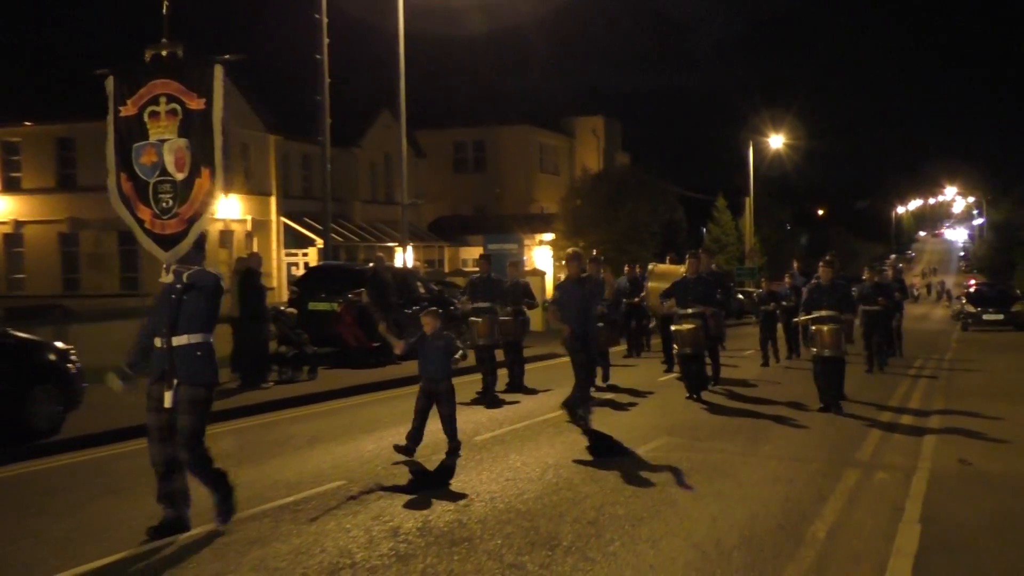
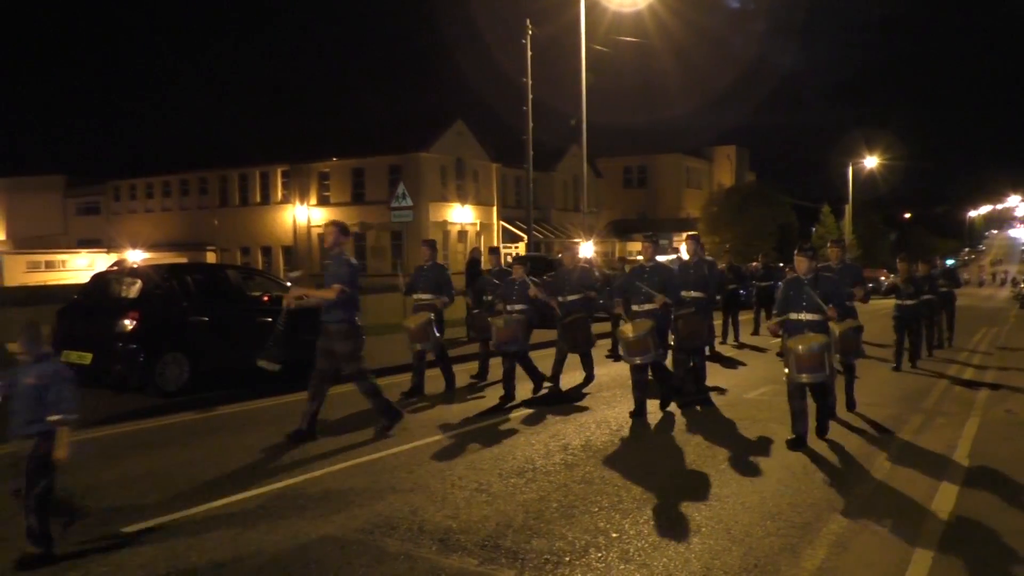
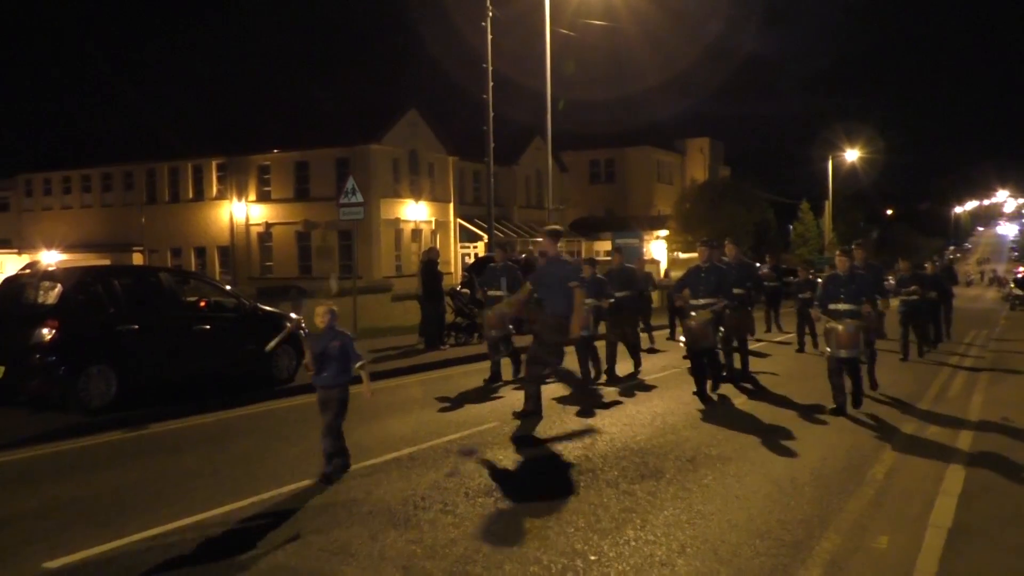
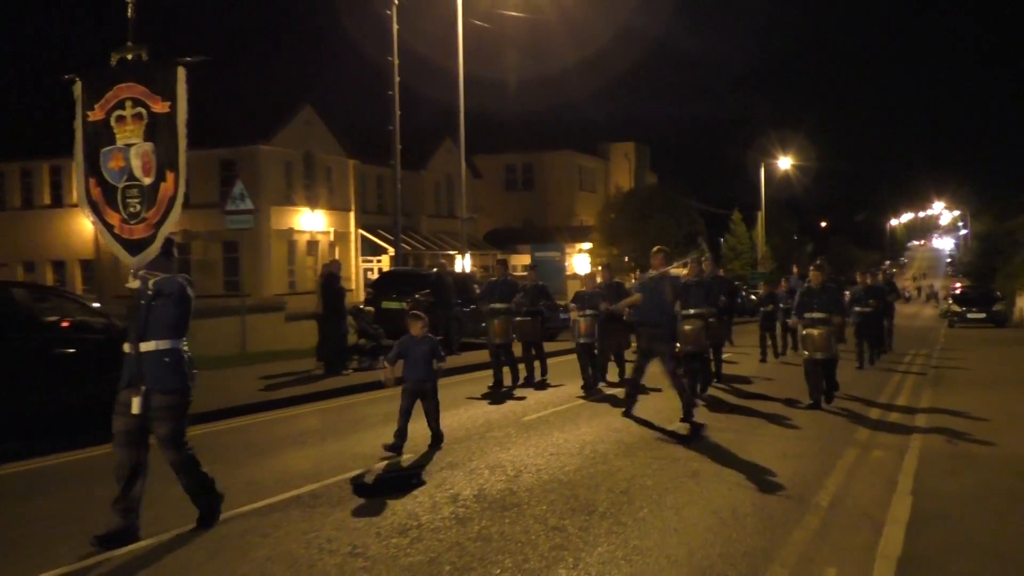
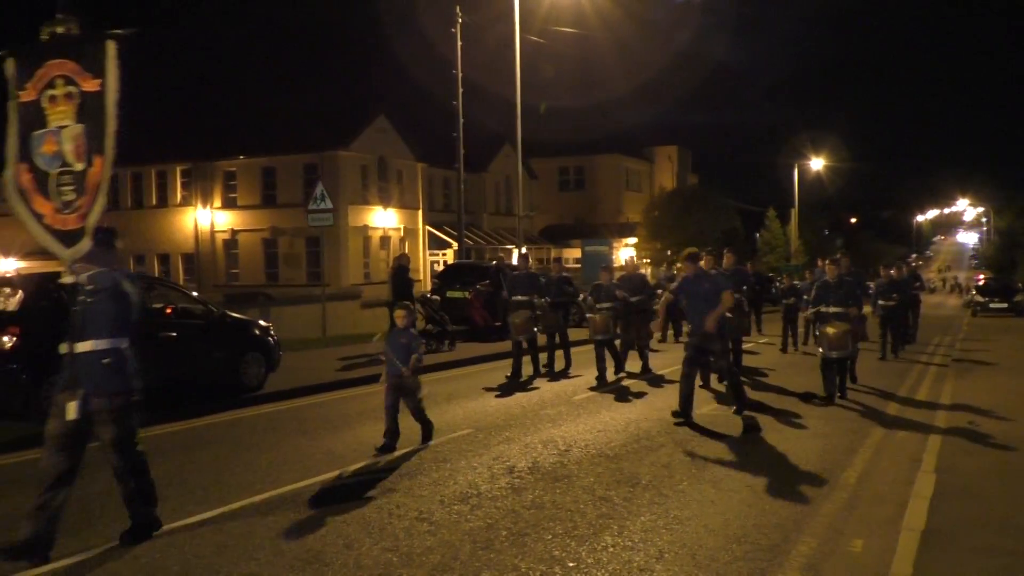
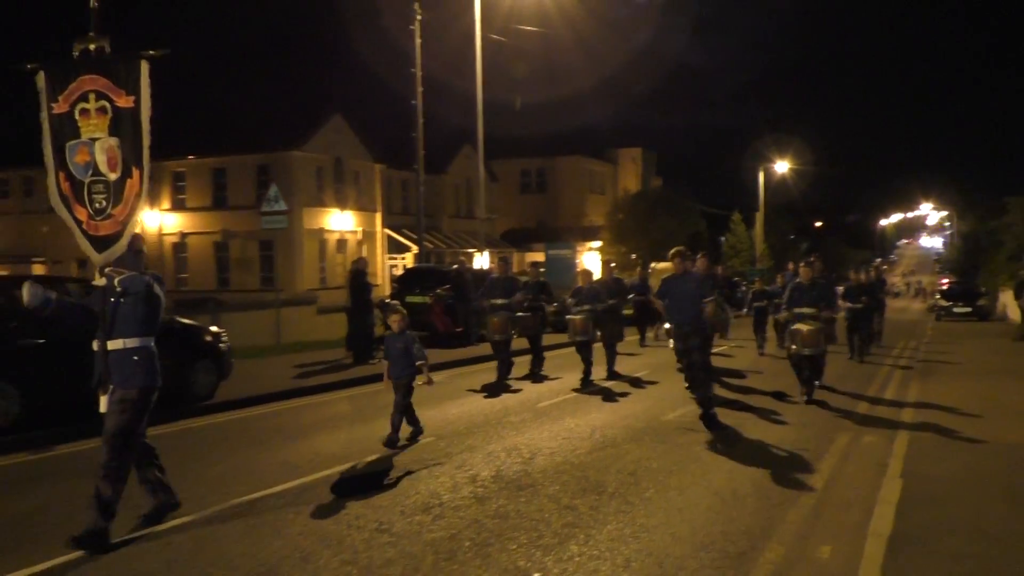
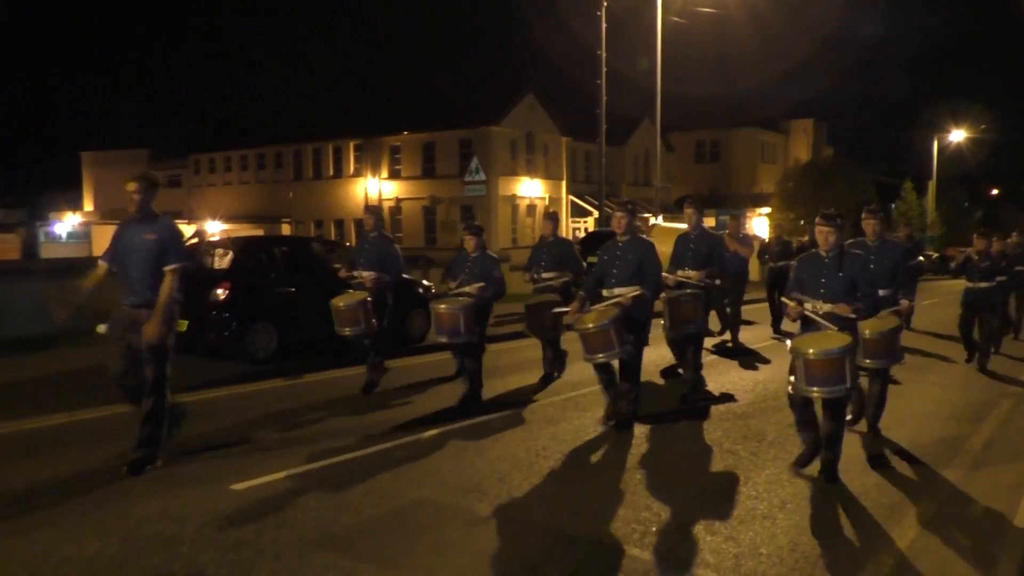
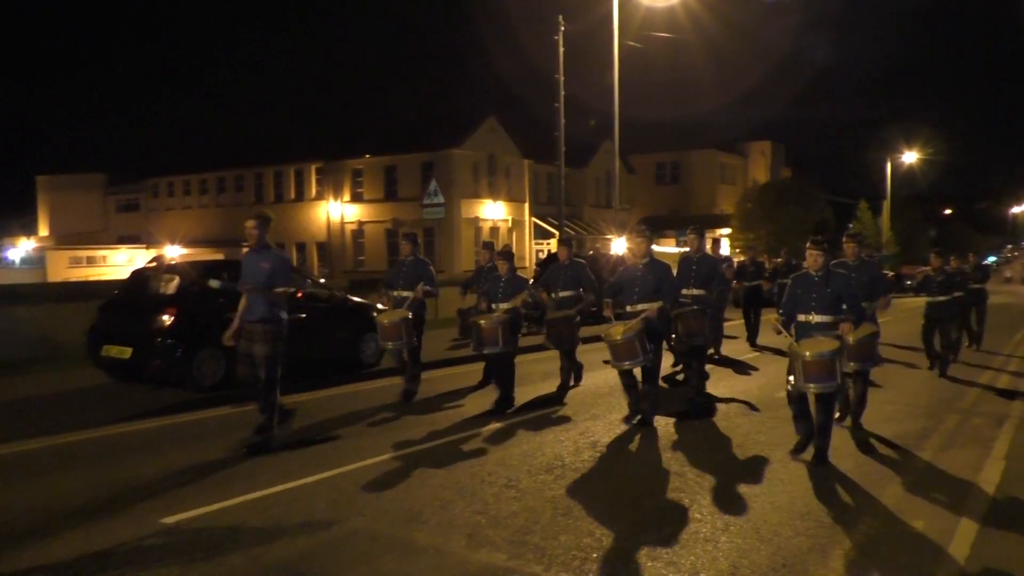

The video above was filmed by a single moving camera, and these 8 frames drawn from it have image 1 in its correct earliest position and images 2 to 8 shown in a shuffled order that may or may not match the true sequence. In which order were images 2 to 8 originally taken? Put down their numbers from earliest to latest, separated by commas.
4, 6, 5, 3, 2, 8, 7
